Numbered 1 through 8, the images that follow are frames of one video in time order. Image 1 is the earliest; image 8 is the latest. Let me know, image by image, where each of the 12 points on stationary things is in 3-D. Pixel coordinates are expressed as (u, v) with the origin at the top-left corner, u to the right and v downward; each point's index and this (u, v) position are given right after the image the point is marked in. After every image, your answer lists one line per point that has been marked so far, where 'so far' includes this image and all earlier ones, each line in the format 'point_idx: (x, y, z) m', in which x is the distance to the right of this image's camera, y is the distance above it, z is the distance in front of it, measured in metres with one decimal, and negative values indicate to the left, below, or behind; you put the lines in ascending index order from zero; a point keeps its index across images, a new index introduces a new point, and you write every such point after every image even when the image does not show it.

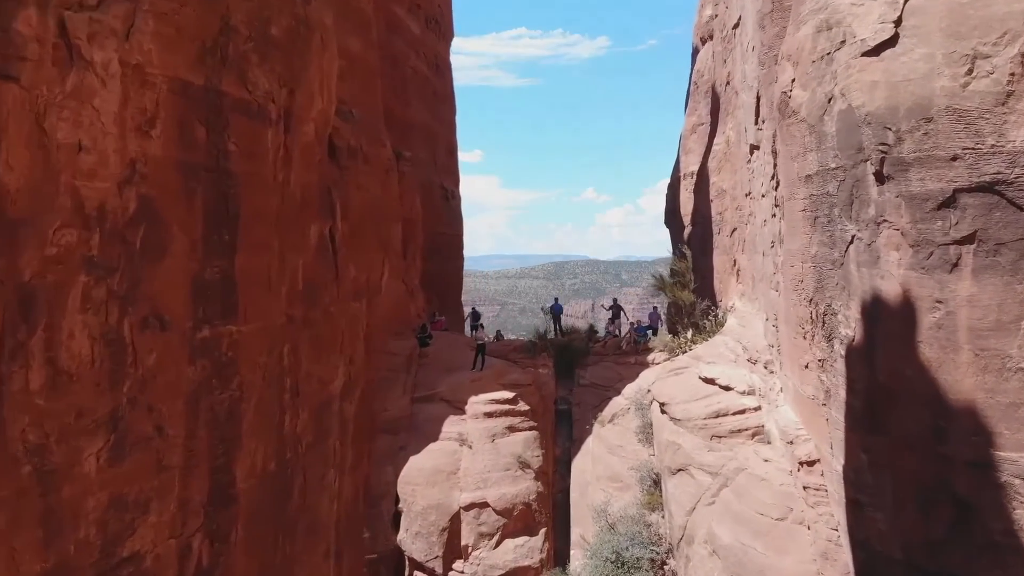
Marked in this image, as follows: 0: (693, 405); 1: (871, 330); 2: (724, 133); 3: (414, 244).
0: (+1.8, -1.1, +11.4) m
1: (+2.3, -0.3, +7.4) m
2: (+2.8, +2.0, +15.4) m
3: (-1.3, +0.7, +16.5) m
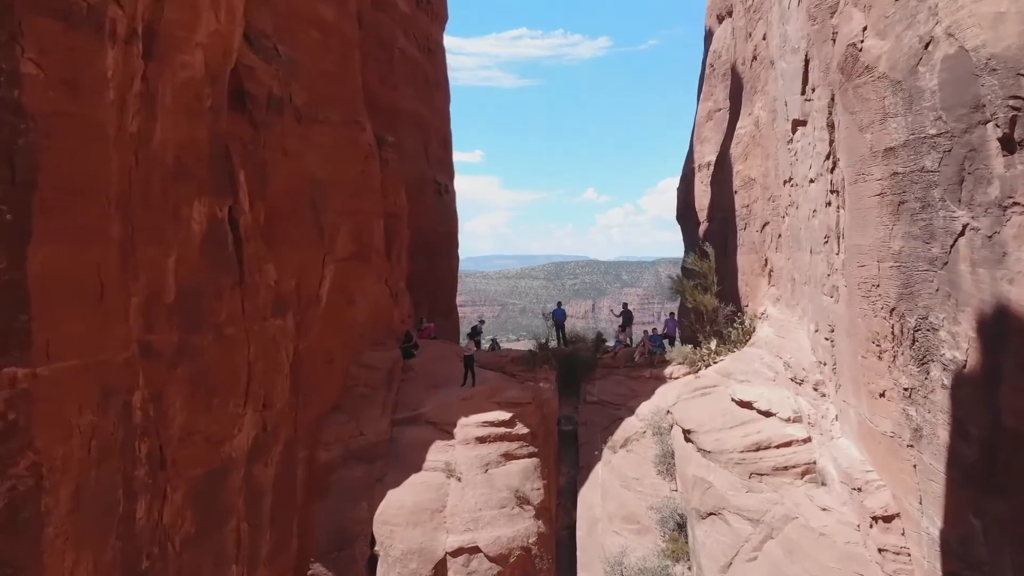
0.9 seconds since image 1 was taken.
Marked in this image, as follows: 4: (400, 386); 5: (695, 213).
0: (+1.7, -1.2, +9.4) m
1: (+2.2, -0.3, +5.4) m
2: (+2.8, +2.0, +13.4) m
3: (-1.3, +0.6, +14.5) m
4: (-1.2, -1.1, +12.5) m
5: (+3.0, +1.2, +19.0) m
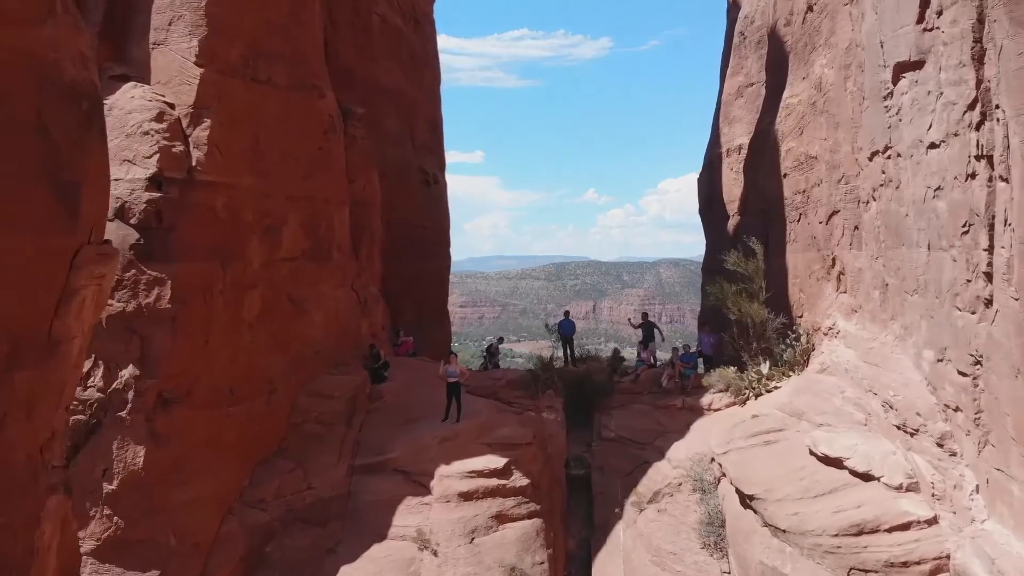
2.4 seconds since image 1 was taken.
0: (+1.7, -1.2, +6.6) m
1: (+2.2, -0.4, +2.7) m
2: (+2.7, +1.9, +10.6) m
3: (-1.4, +0.6, +11.8) m
4: (-1.2, -1.1, +9.8) m
5: (+2.9, +1.2, +16.3) m
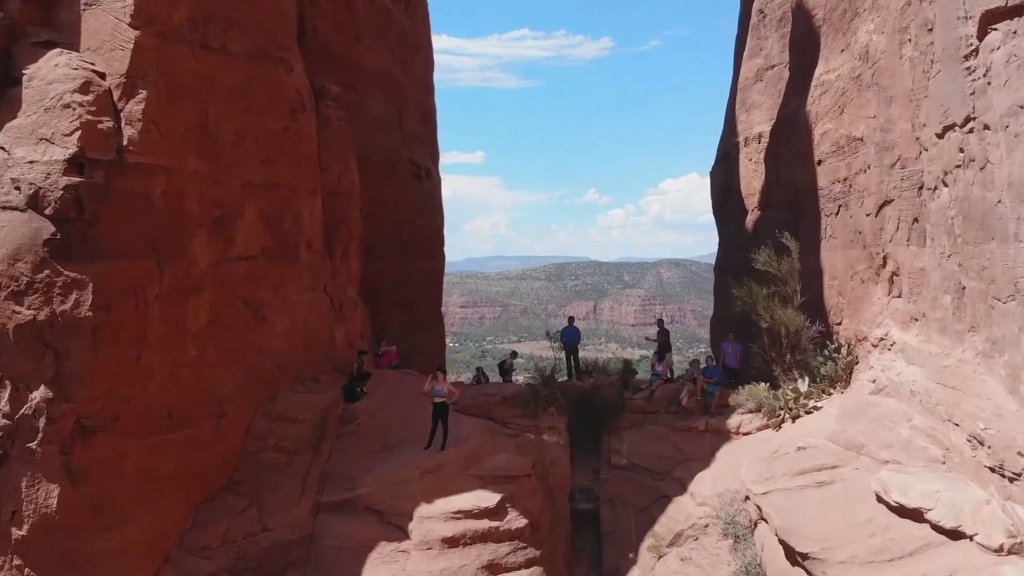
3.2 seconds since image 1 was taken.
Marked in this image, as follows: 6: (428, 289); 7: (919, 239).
0: (+1.7, -1.3, +5.2) m
1: (+2.2, -0.4, +1.3) m
2: (+2.7, +1.9, +9.2) m
3: (-1.4, +0.5, +10.4) m
4: (-1.3, -1.1, +8.4) m
5: (+2.9, +1.2, +14.9) m
6: (-1.2, 0.0, +16.2) m
7: (+2.6, +0.3, +7.4) m
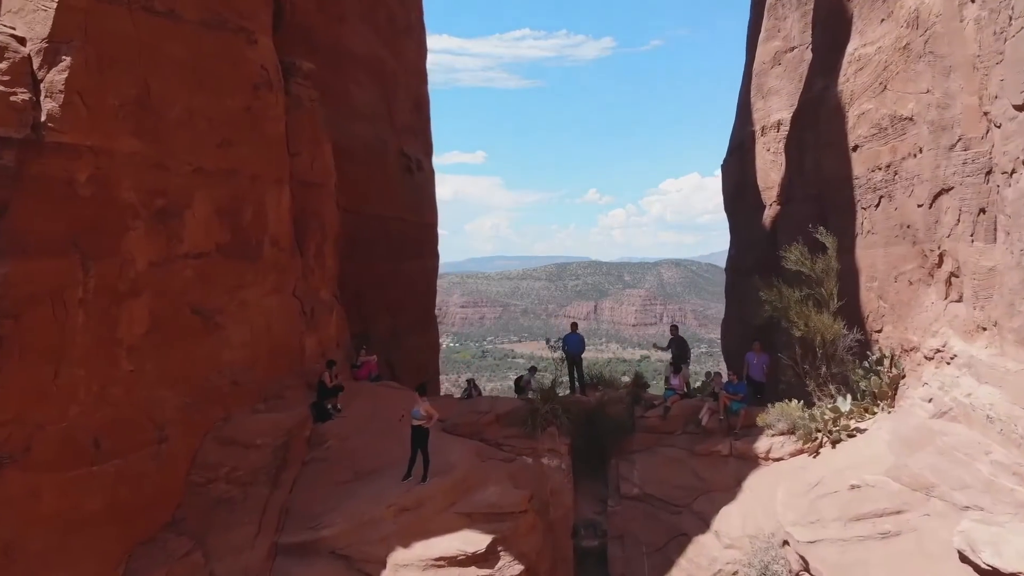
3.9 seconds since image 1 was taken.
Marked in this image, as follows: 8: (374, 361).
0: (+1.6, -1.3, +4.1) m
1: (+2.1, -0.4, +0.1) m
2: (+2.6, +1.9, +8.0) m
3: (-1.4, +0.5, +9.2) m
4: (-1.3, -1.2, +7.2) m
5: (+2.9, +1.1, +13.7) m
6: (-1.2, 0.0, +15.1) m
7: (+2.5, +0.3, +6.2) m
8: (-1.1, -0.6, +9.3) m
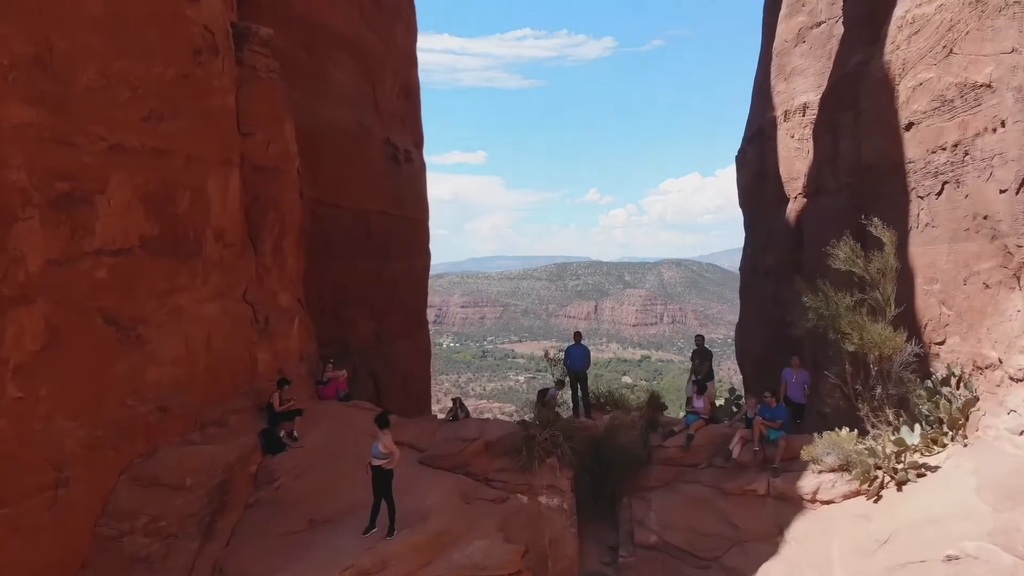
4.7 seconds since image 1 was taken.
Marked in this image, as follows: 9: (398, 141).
0: (+1.6, -1.3, +2.7) m
1: (+2.1, -0.4, -1.2) m
2: (+2.6, +1.9, +6.7) m
3: (-1.5, +0.5, +7.9) m
4: (-1.4, -1.2, +5.9) m
5: (+2.8, +1.1, +12.4) m
6: (-1.3, -0.1, +13.7) m
7: (+2.5, +0.3, +4.9) m
8: (-1.2, -0.6, +7.9) m
9: (-1.4, +1.8, +14.4) m
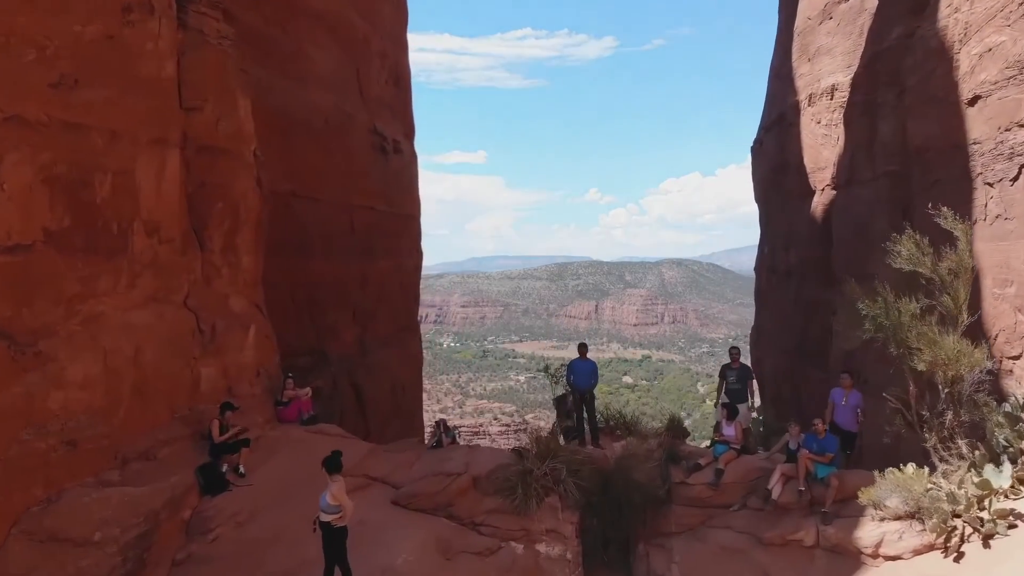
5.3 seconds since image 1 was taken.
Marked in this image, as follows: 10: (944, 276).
0: (+1.5, -1.3, +1.6) m
1: (+2.0, -0.4, -2.4) m
2: (+2.6, +1.8, +5.6) m
3: (-1.5, +0.5, +6.8) m
4: (-1.4, -1.2, +4.8) m
5: (+2.8, +1.1, +11.3) m
6: (-1.3, -0.1, +12.6) m
7: (+2.5, +0.3, +3.8) m
8: (-1.2, -0.6, +6.8) m
9: (-1.5, +1.8, +13.3) m
10: (+2.0, +0.1, +5.4) m
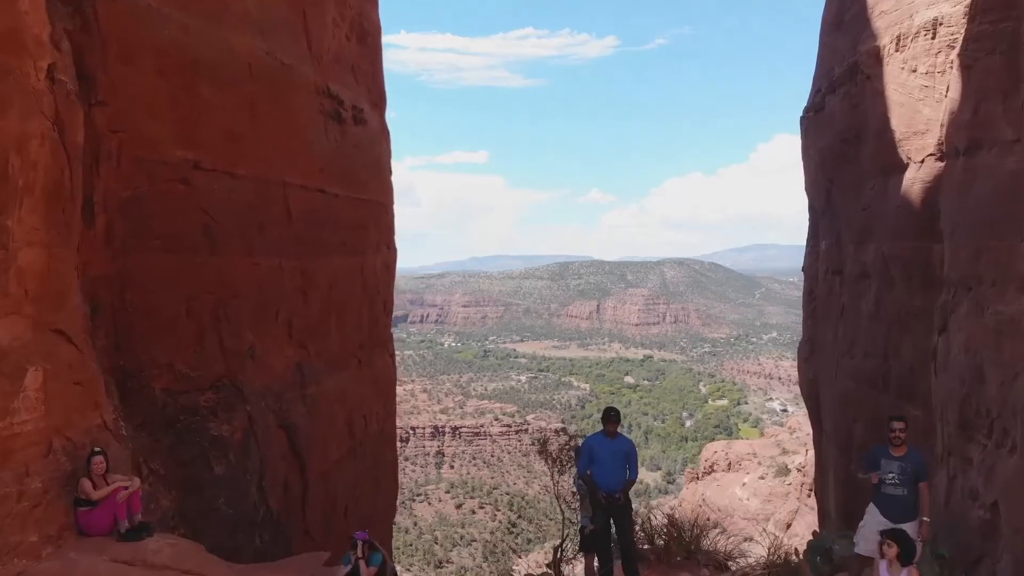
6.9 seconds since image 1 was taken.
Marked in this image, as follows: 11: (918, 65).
0: (+1.4, -1.4, -1.1) m
1: (+1.9, -0.5, -5.1) m
2: (+2.5, +1.8, +2.9) m
3: (-1.6, +0.4, +4.1) m
4: (-1.5, -1.2, +2.1) m
5: (+2.7, +1.1, +8.5) m
6: (-1.4, -0.1, +9.9) m
7: (+2.4, +0.2, +1.1) m
8: (-1.3, -0.7, +4.1) m
9: (-1.5, +1.8, +10.6) m
10: (+1.9, 0.0, +2.7) m
11: (+2.8, +1.5, +7.9) m
